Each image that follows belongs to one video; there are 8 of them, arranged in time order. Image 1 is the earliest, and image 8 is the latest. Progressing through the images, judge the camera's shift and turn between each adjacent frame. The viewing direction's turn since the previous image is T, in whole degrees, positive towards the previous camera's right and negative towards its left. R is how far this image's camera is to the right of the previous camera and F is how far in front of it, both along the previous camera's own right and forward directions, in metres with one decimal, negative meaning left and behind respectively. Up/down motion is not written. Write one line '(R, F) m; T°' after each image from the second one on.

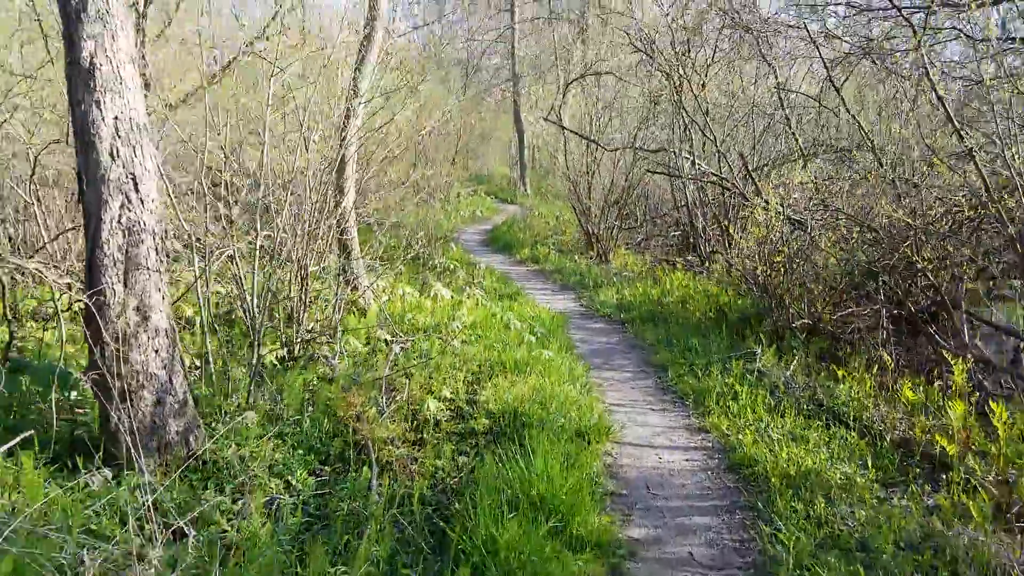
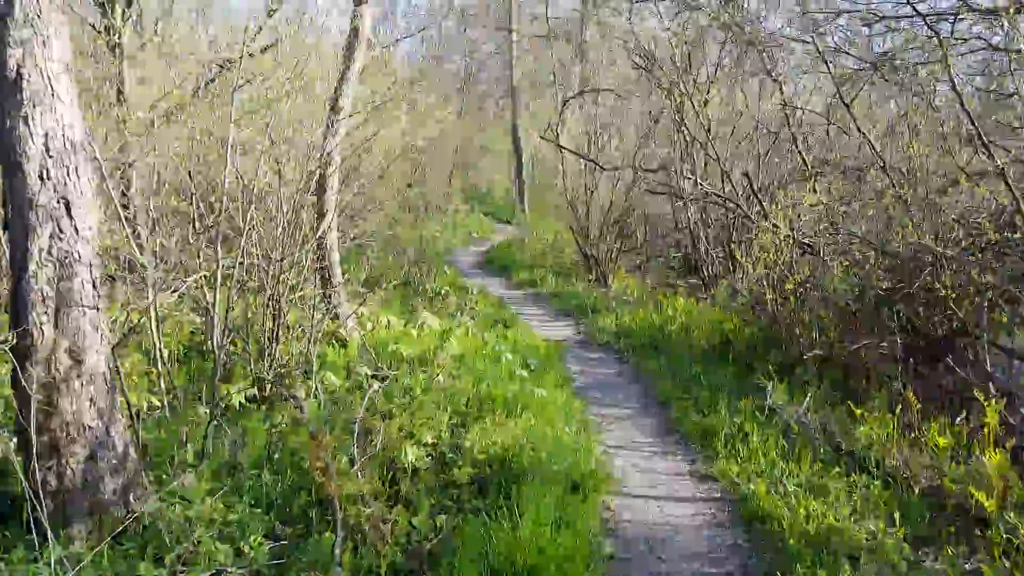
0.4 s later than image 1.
(+0.1, +0.4) m; 0°
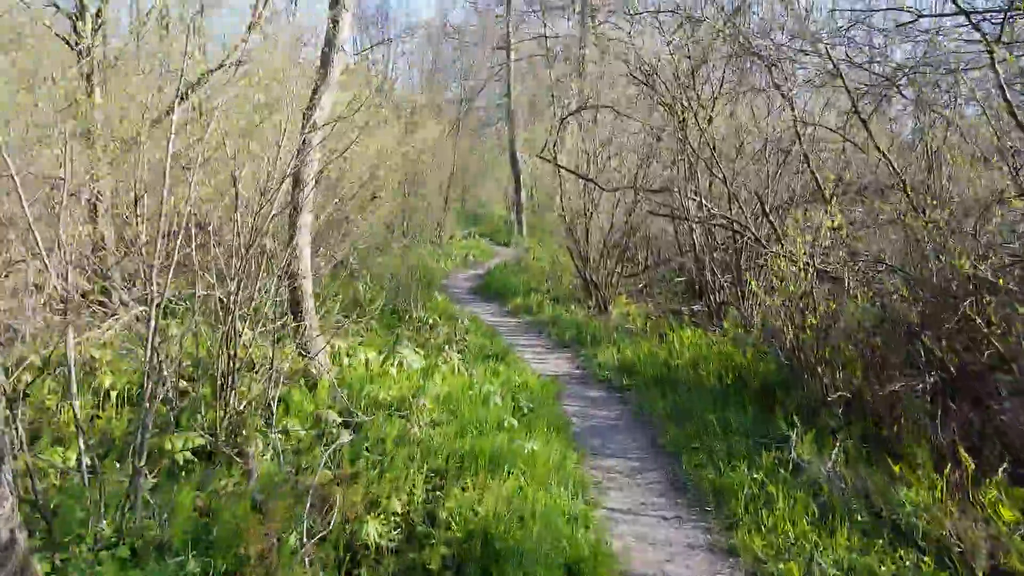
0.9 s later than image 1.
(+0.1, +0.5) m; 0°
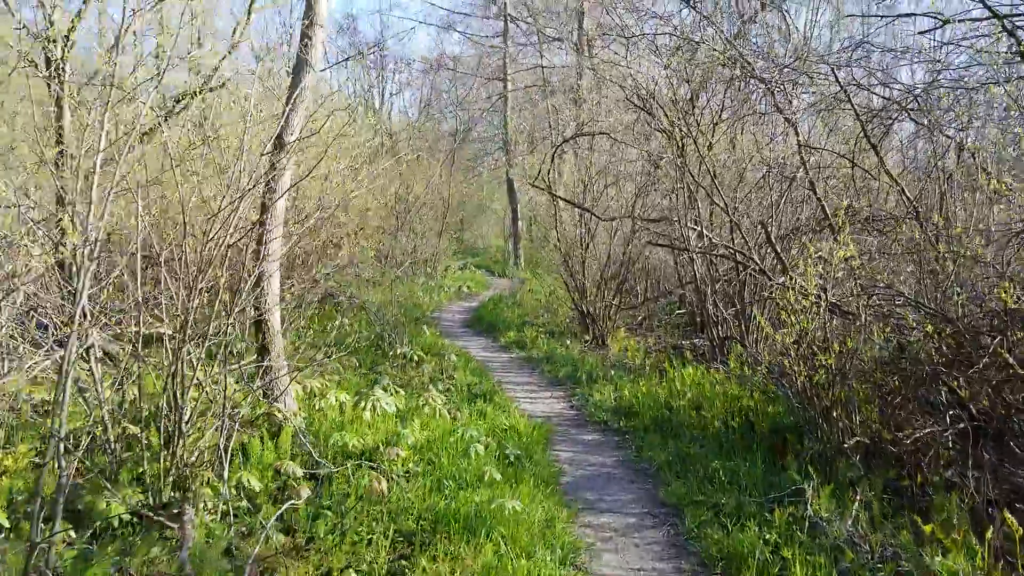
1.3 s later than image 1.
(+0.1, +0.4) m; 0°
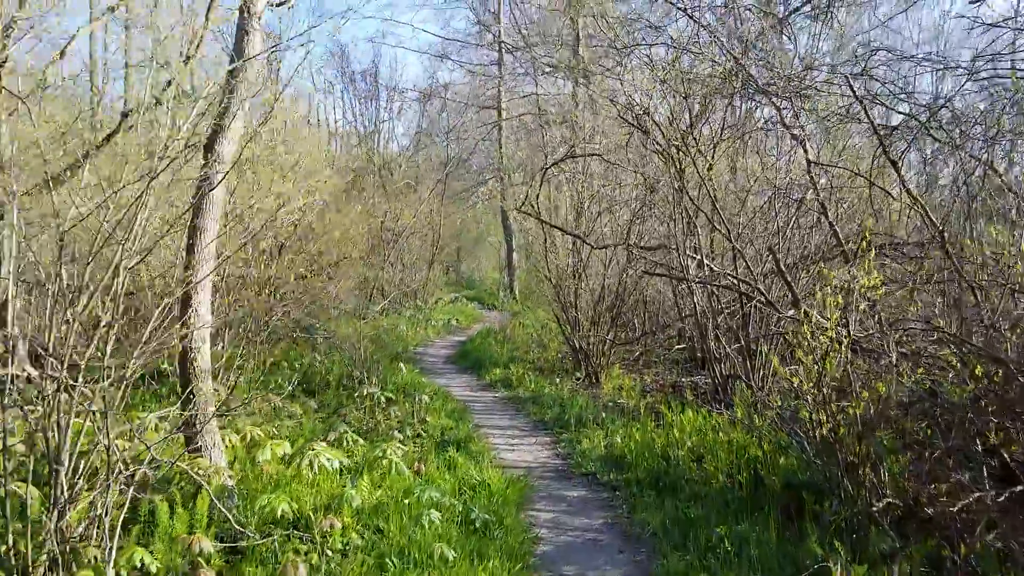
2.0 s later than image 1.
(+0.2, +0.7) m; 0°
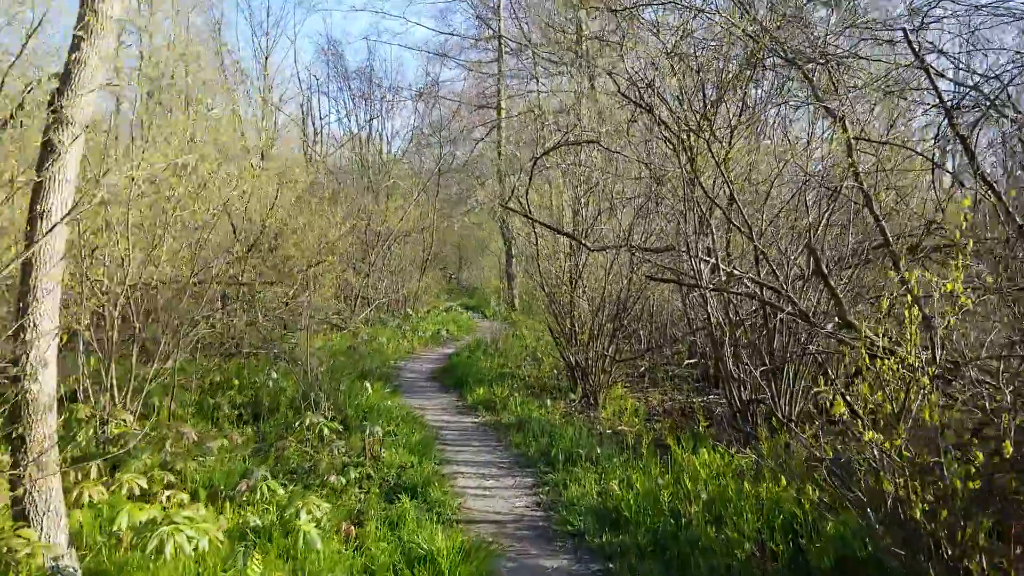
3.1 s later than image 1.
(+0.2, +1.1) m; -1°
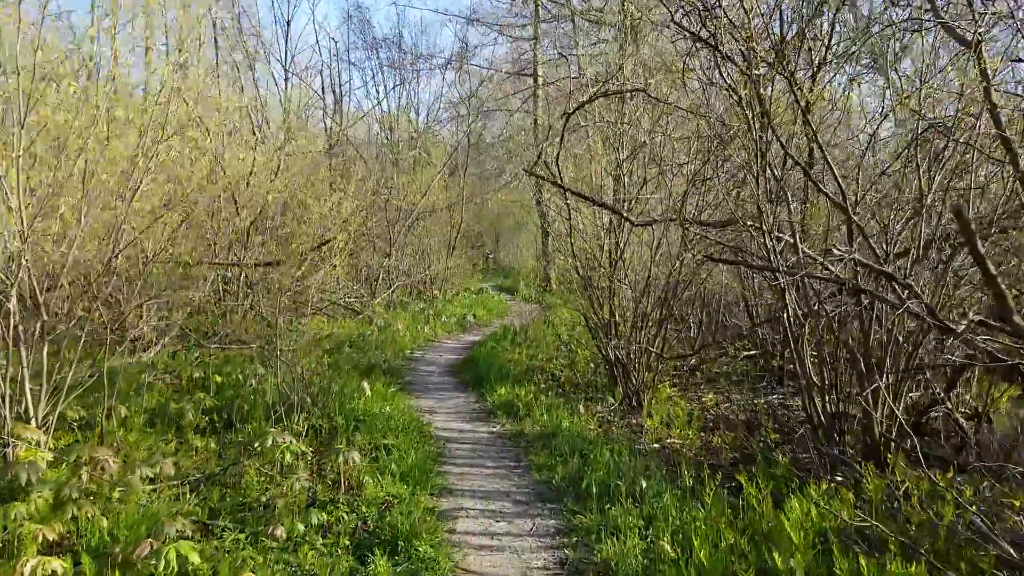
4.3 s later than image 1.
(+0.1, +1.2) m; -3°
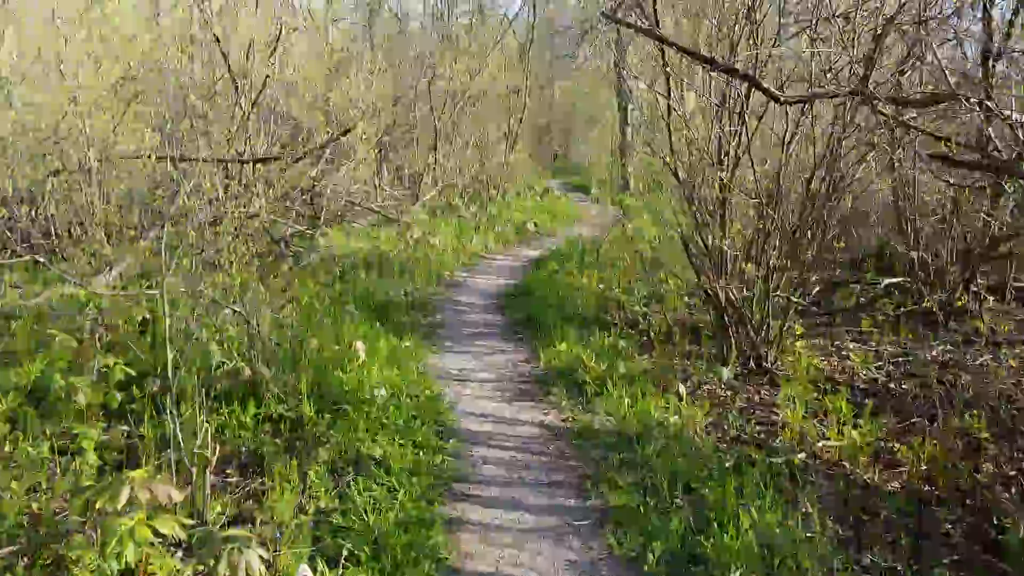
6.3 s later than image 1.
(0.0, +2.0) m; -5°
